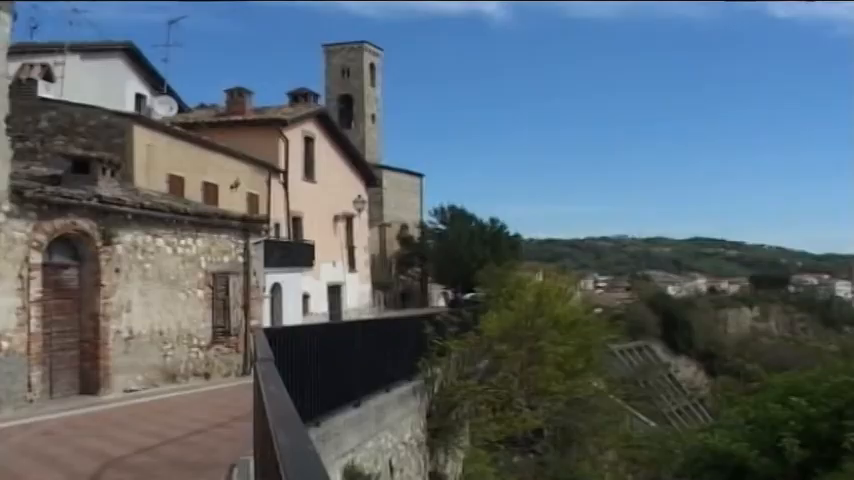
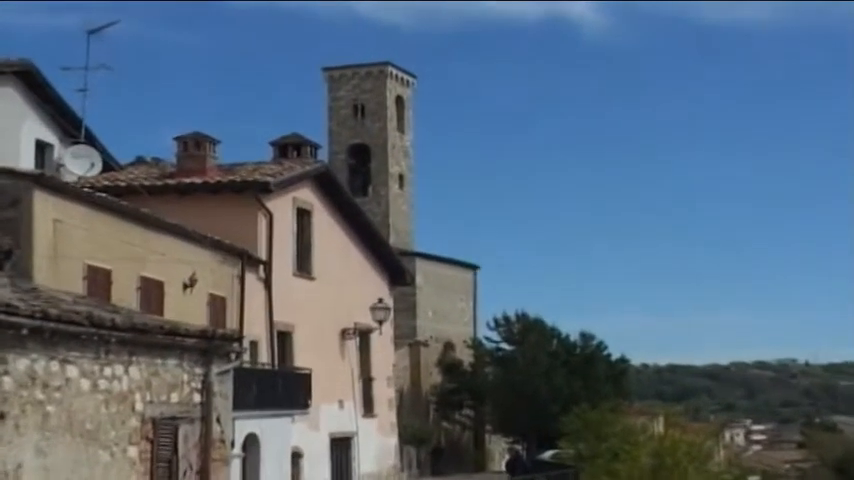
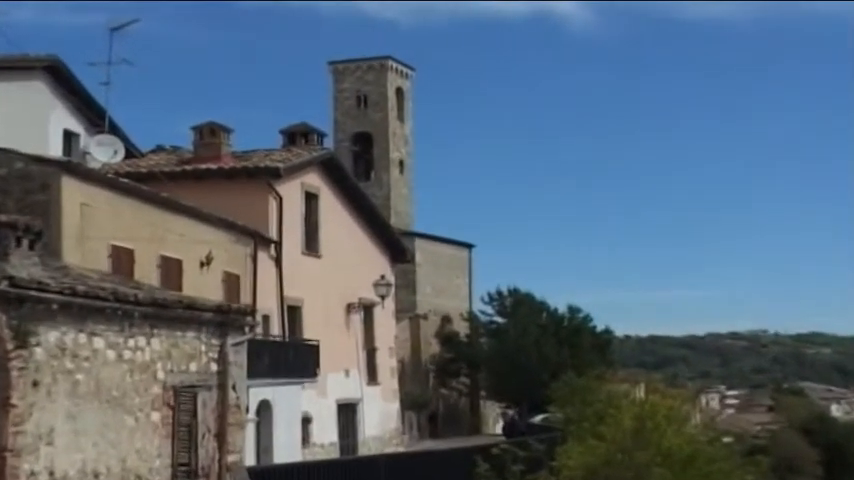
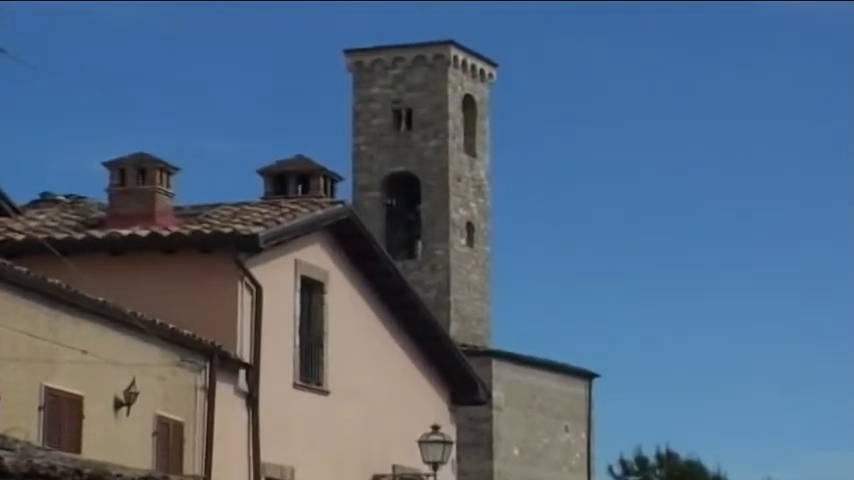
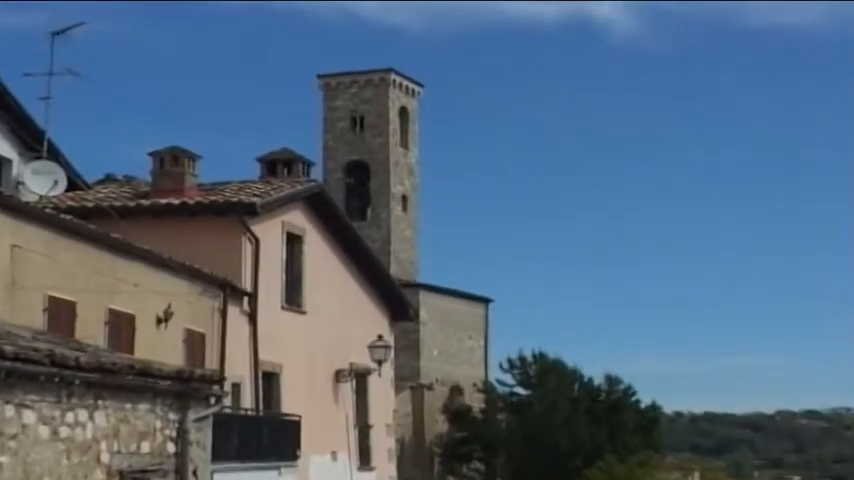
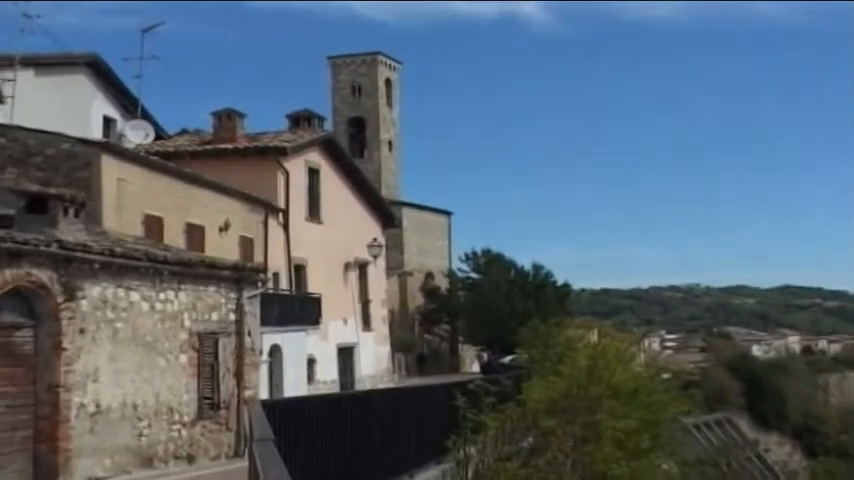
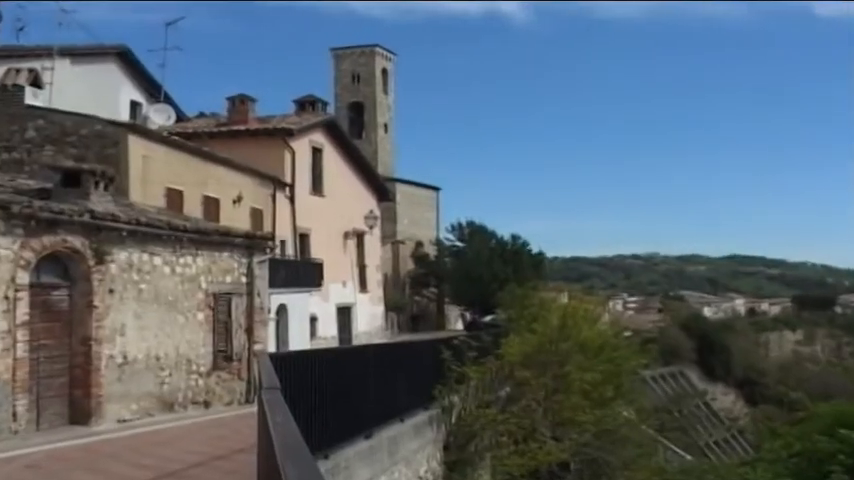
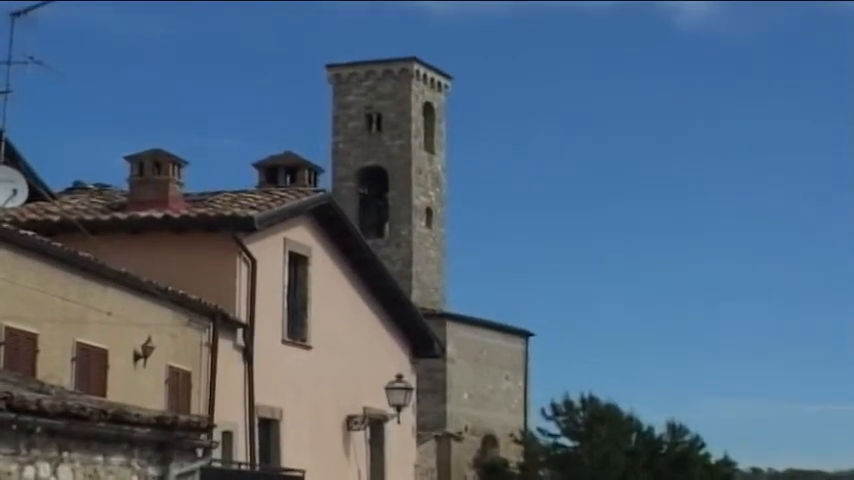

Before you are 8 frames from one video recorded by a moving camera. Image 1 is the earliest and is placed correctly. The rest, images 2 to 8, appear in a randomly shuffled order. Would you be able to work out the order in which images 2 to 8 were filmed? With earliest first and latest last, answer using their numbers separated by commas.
7, 6, 3, 2, 5, 8, 4
